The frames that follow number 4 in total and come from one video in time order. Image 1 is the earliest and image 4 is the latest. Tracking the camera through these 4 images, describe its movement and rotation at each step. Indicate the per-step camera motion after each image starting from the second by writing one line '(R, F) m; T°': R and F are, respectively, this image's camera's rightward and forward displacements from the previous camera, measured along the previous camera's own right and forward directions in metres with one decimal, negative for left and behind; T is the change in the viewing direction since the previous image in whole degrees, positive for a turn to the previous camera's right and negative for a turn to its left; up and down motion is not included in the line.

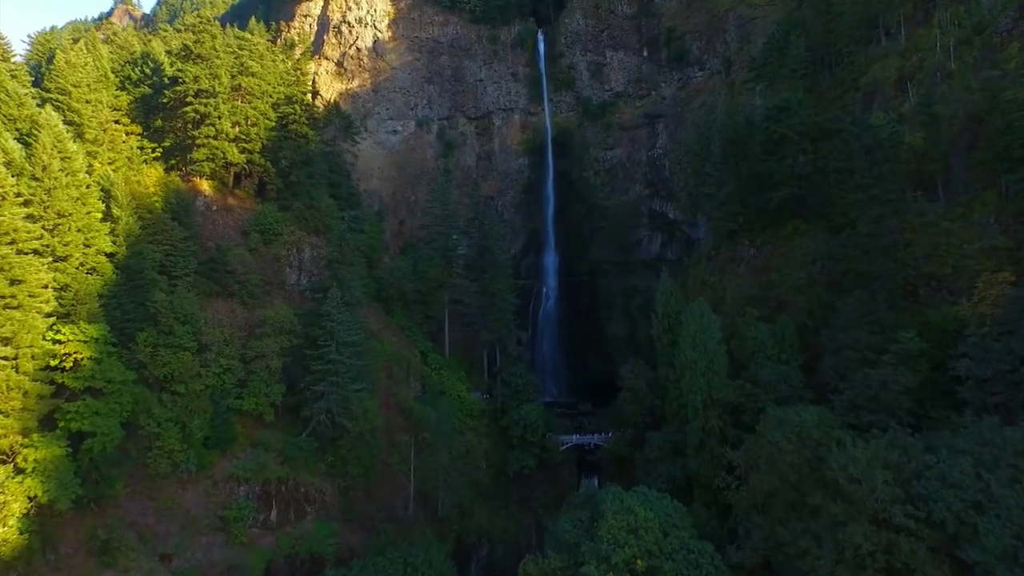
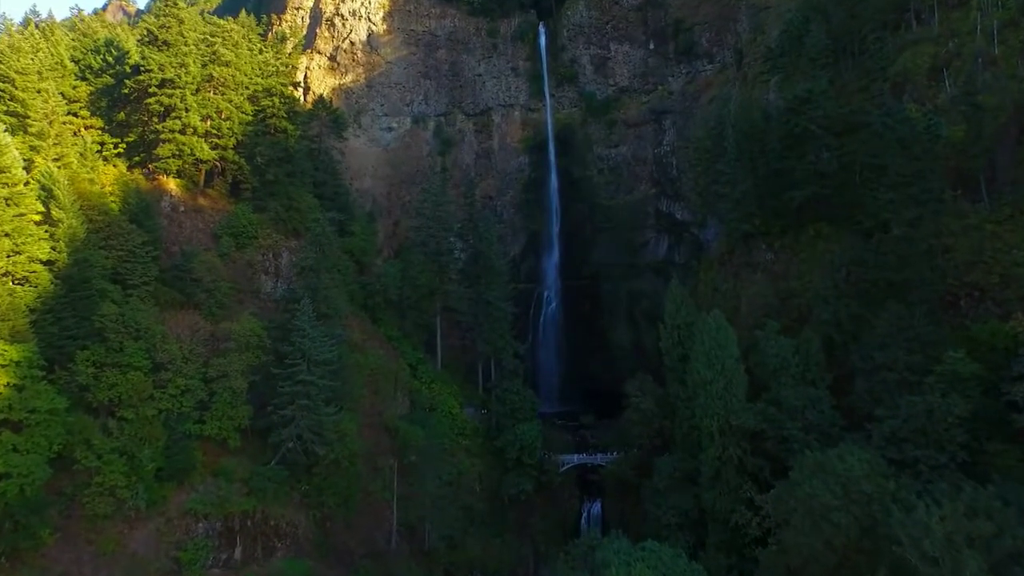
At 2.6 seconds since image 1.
(+0.3, +2.6) m; 0°
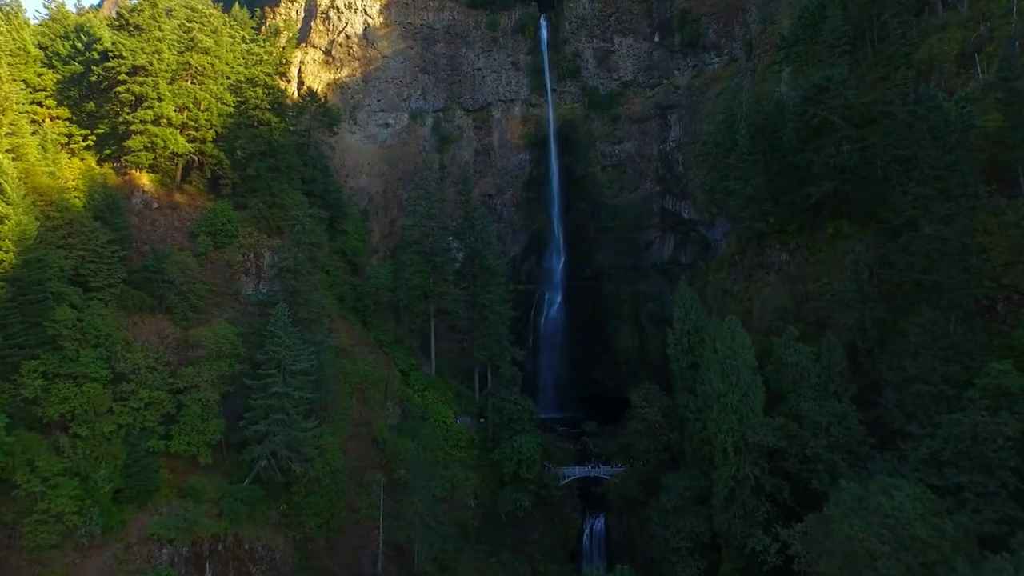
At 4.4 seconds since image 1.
(+0.2, +1.8) m; 0°
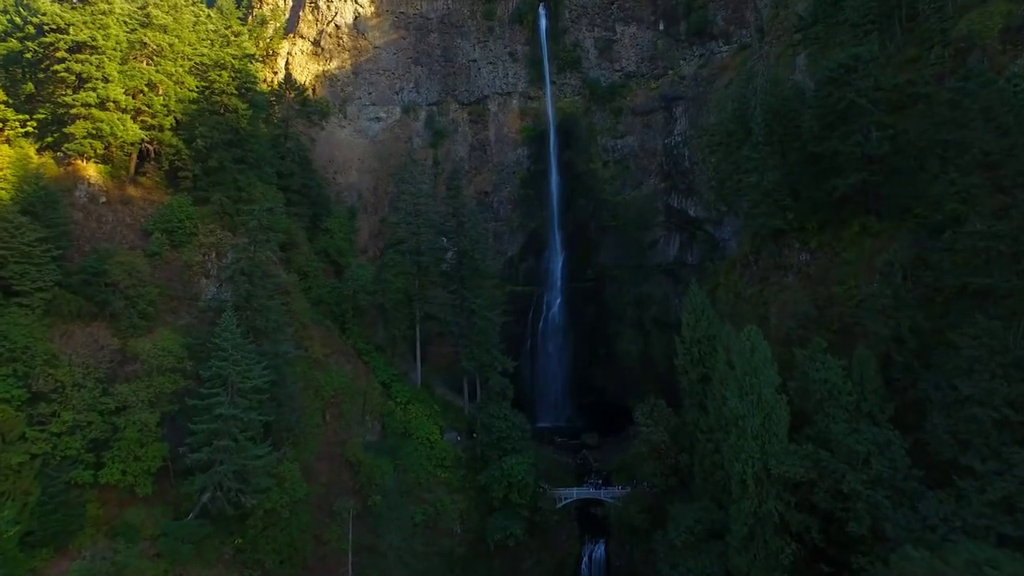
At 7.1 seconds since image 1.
(+0.5, +2.7) m; 0°
